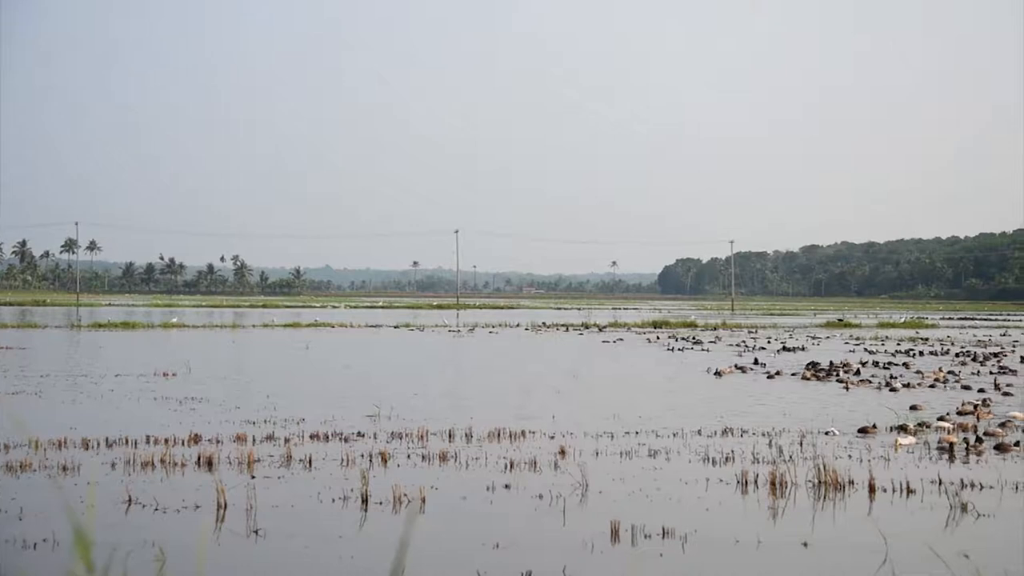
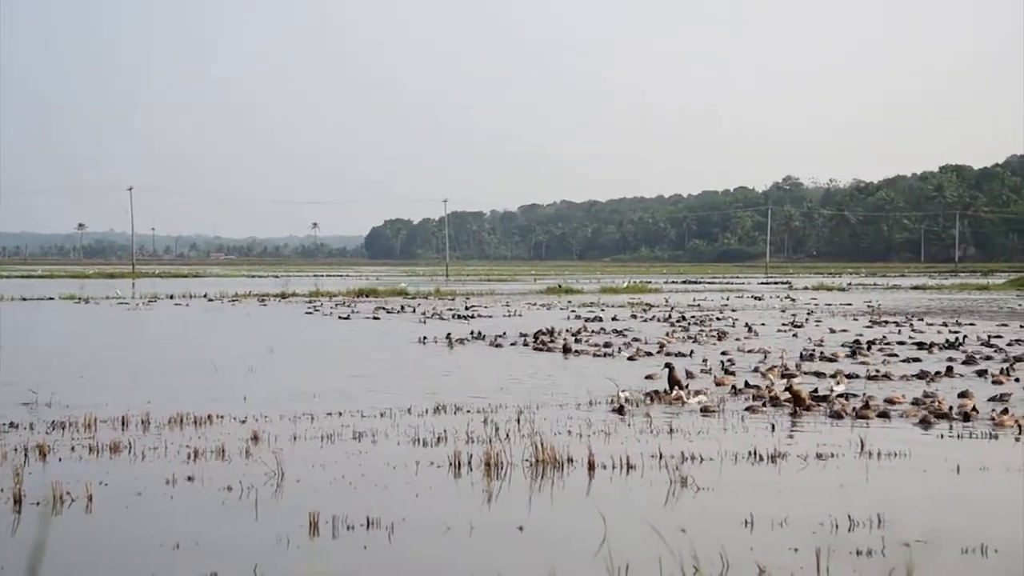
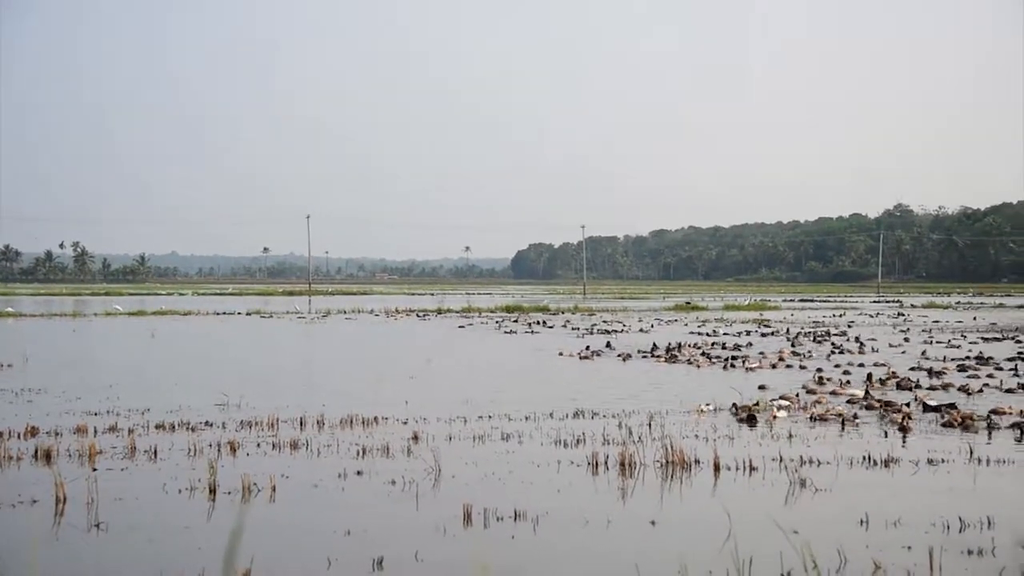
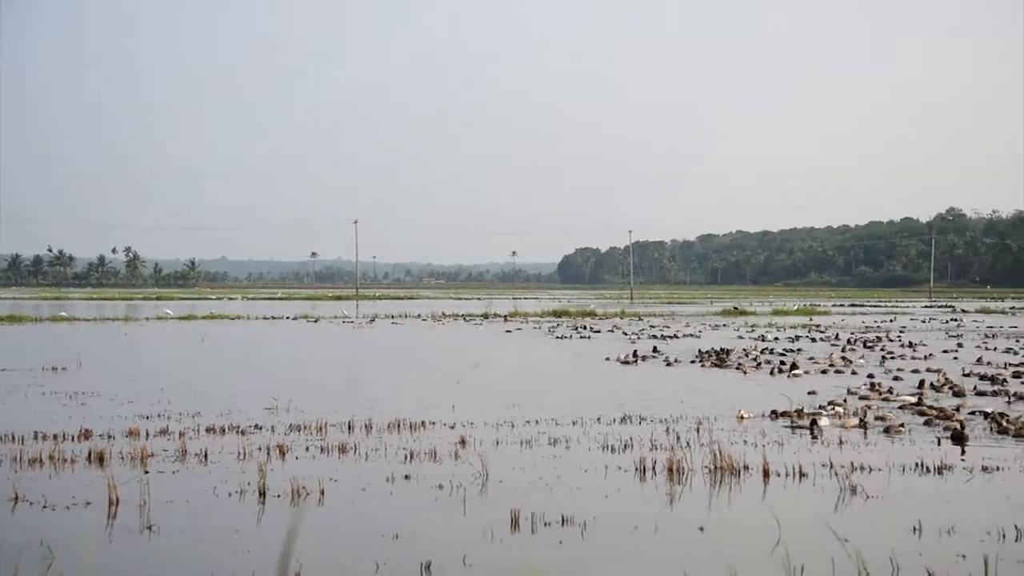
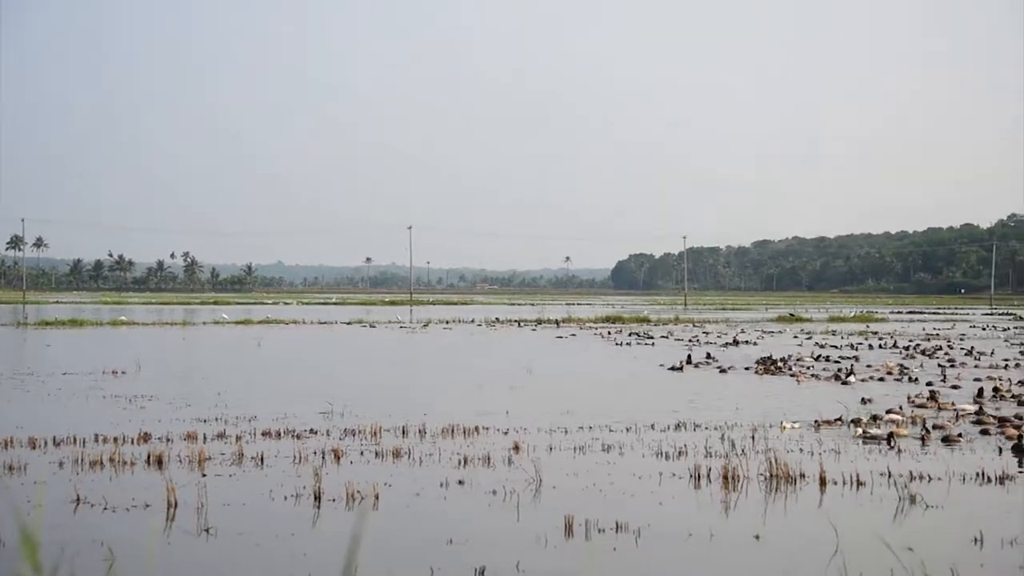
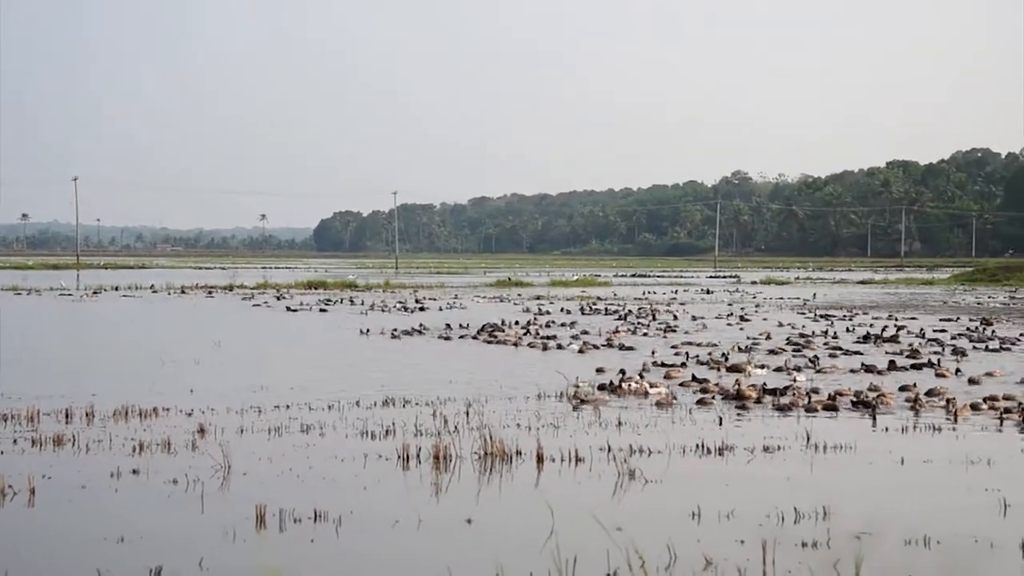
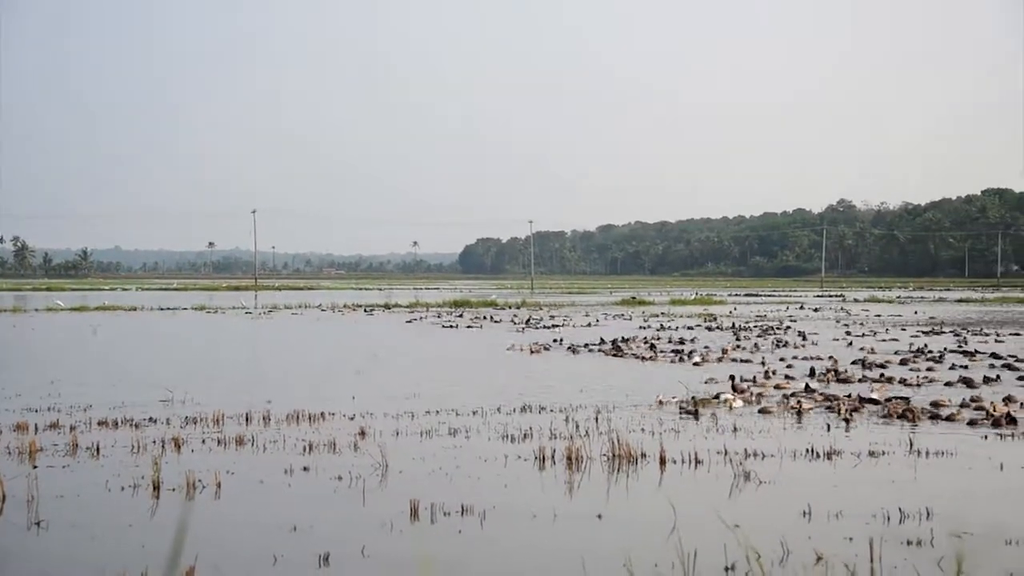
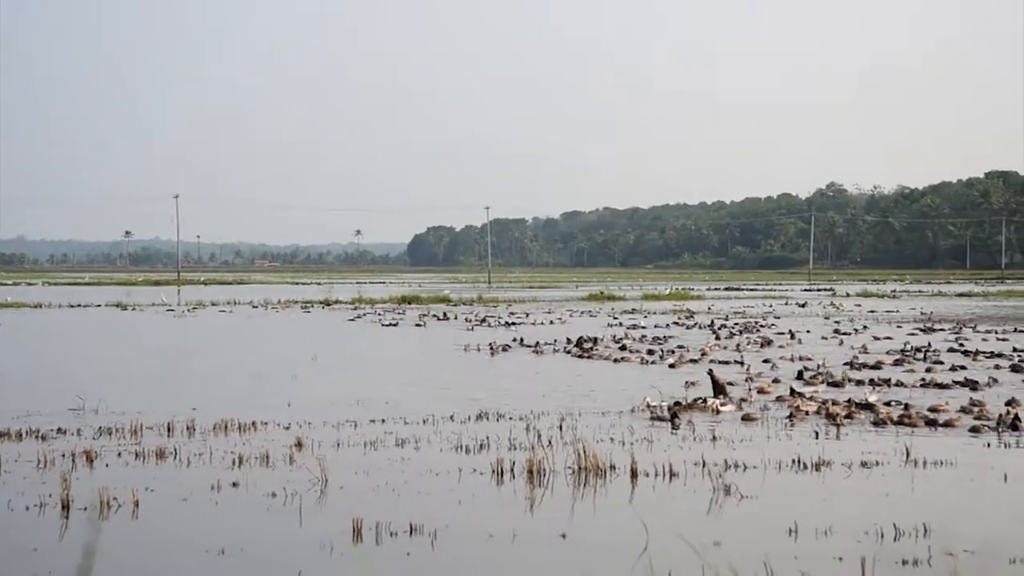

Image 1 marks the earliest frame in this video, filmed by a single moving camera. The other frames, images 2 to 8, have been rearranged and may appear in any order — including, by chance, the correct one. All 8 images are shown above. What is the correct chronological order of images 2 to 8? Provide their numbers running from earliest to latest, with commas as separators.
5, 4, 3, 7, 8, 2, 6
